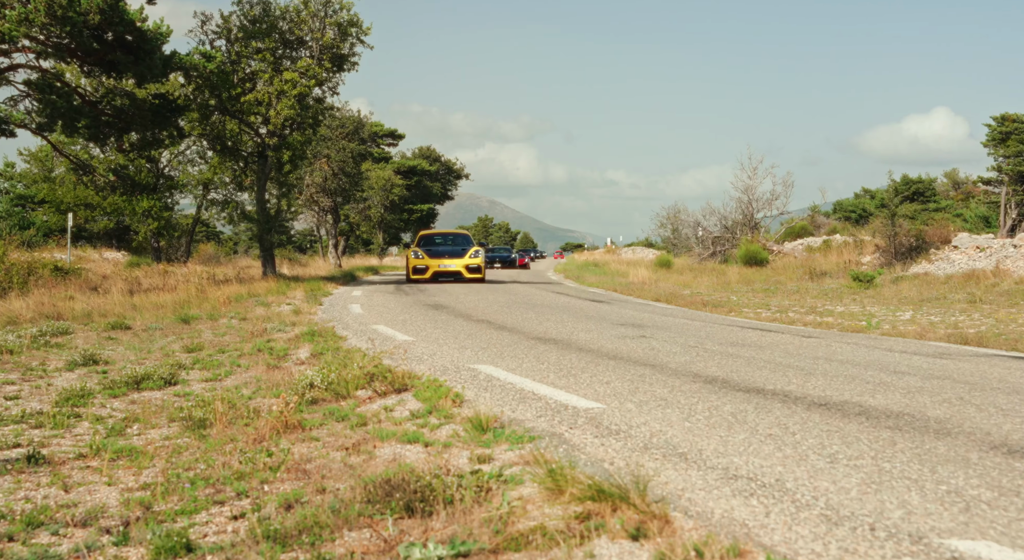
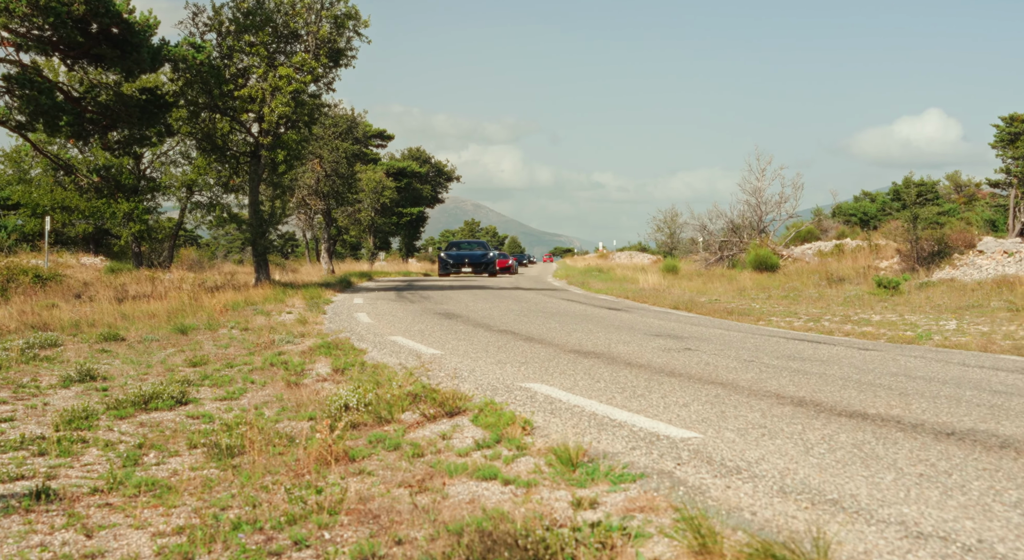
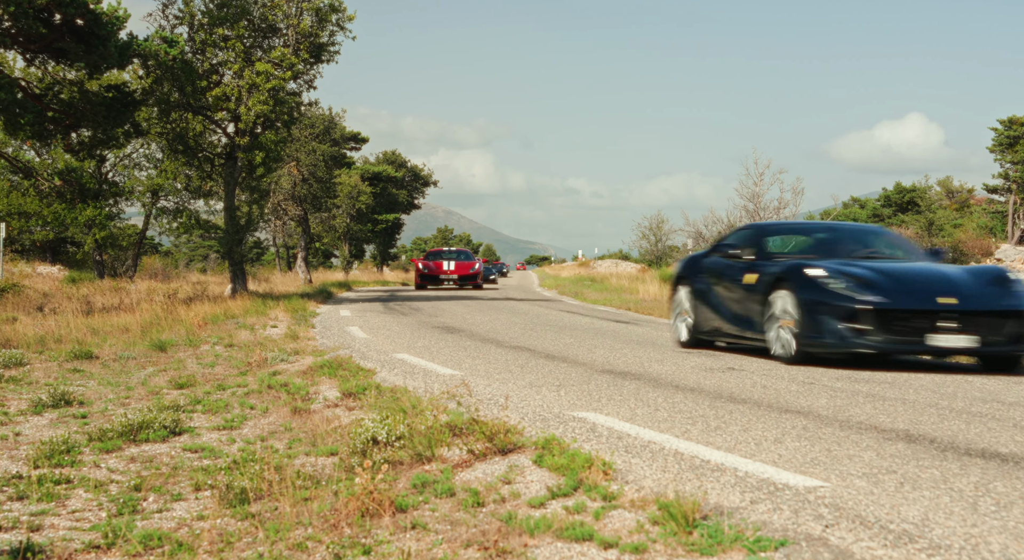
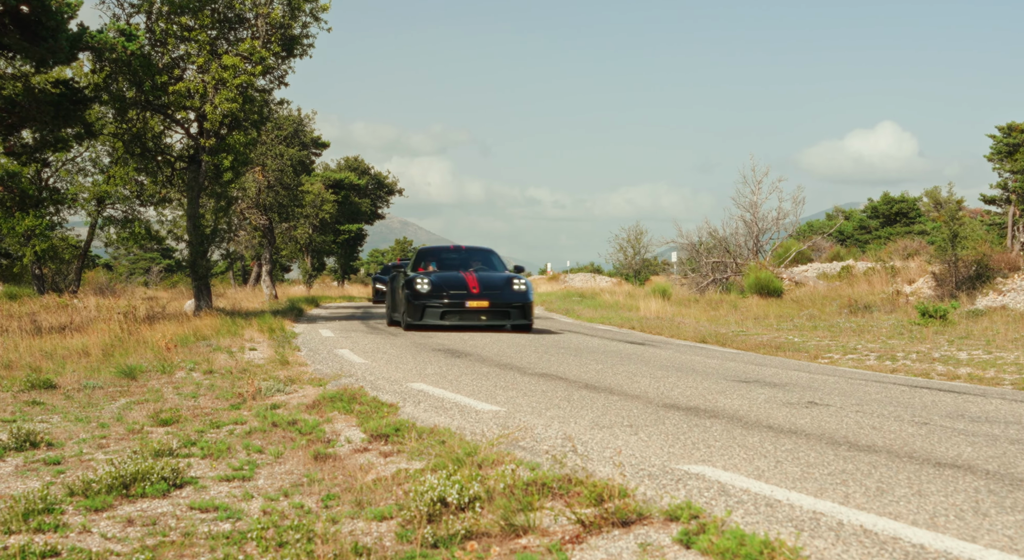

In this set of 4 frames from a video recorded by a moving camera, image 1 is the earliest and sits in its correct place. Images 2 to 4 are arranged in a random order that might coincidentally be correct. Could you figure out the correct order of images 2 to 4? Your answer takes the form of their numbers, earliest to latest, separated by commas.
2, 3, 4
